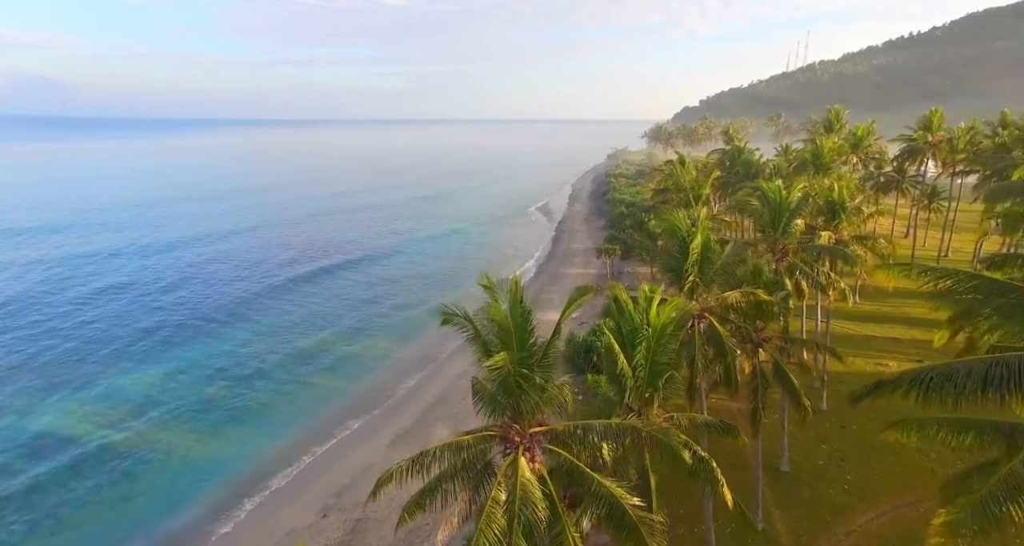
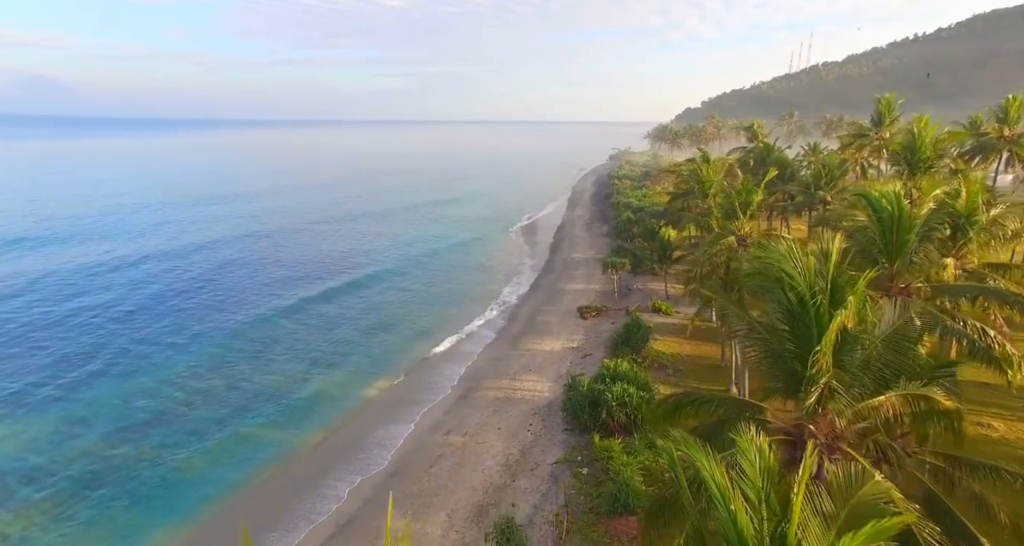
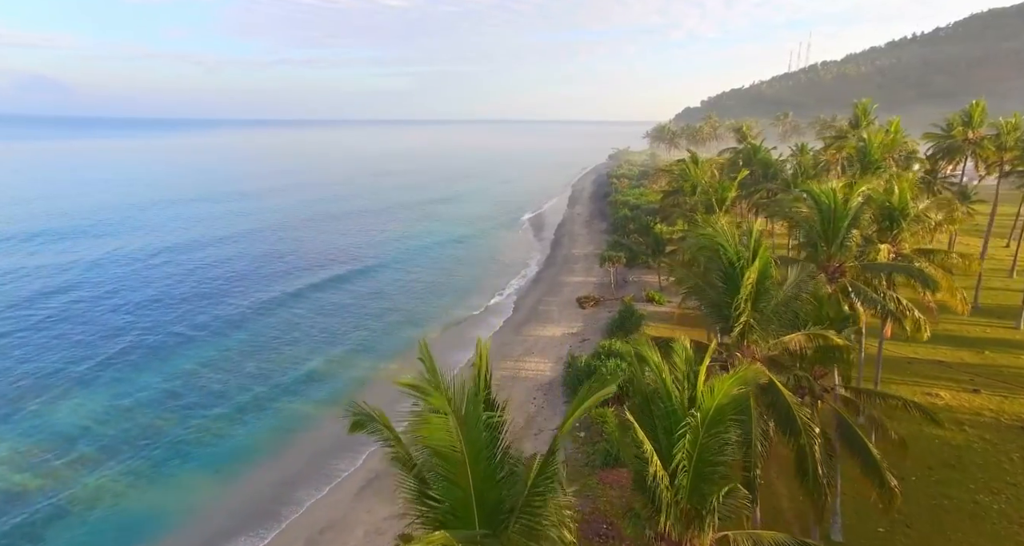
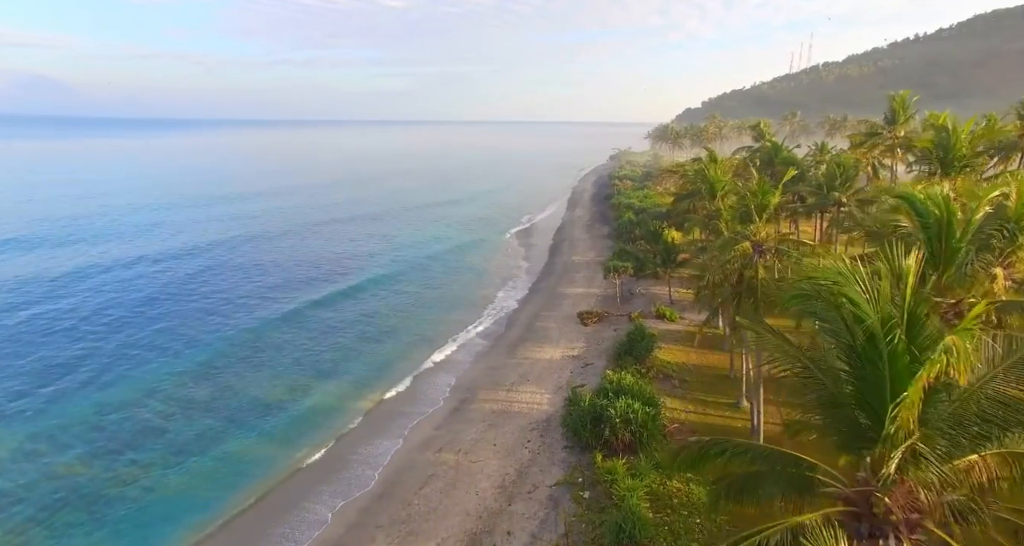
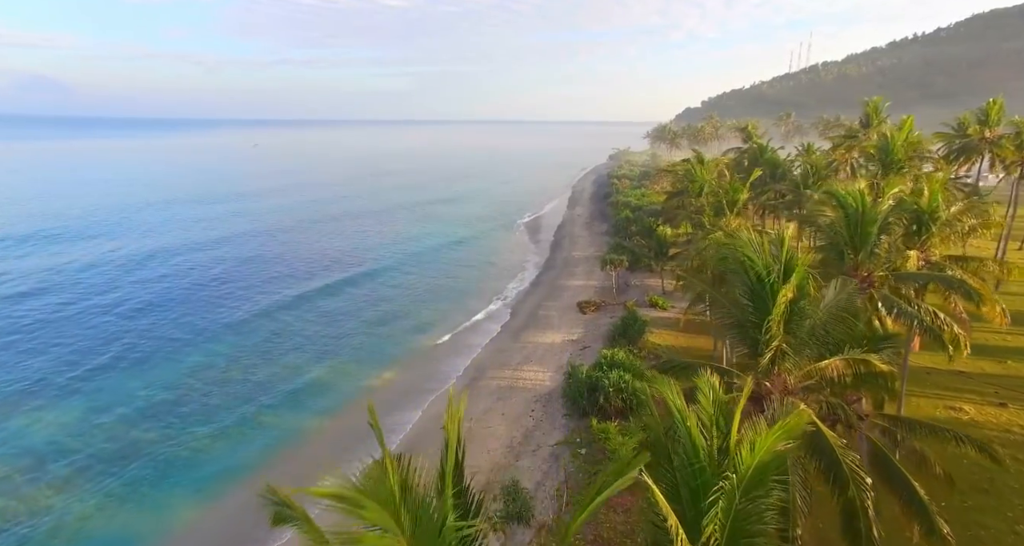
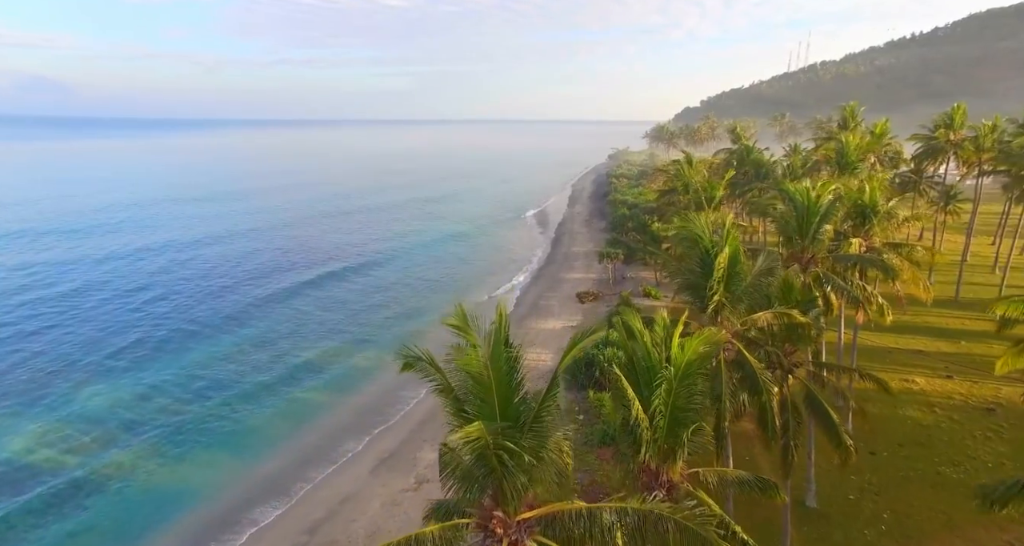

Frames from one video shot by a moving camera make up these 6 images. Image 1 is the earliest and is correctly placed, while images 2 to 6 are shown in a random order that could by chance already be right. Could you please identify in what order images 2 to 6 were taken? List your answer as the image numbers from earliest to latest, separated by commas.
6, 3, 5, 2, 4
